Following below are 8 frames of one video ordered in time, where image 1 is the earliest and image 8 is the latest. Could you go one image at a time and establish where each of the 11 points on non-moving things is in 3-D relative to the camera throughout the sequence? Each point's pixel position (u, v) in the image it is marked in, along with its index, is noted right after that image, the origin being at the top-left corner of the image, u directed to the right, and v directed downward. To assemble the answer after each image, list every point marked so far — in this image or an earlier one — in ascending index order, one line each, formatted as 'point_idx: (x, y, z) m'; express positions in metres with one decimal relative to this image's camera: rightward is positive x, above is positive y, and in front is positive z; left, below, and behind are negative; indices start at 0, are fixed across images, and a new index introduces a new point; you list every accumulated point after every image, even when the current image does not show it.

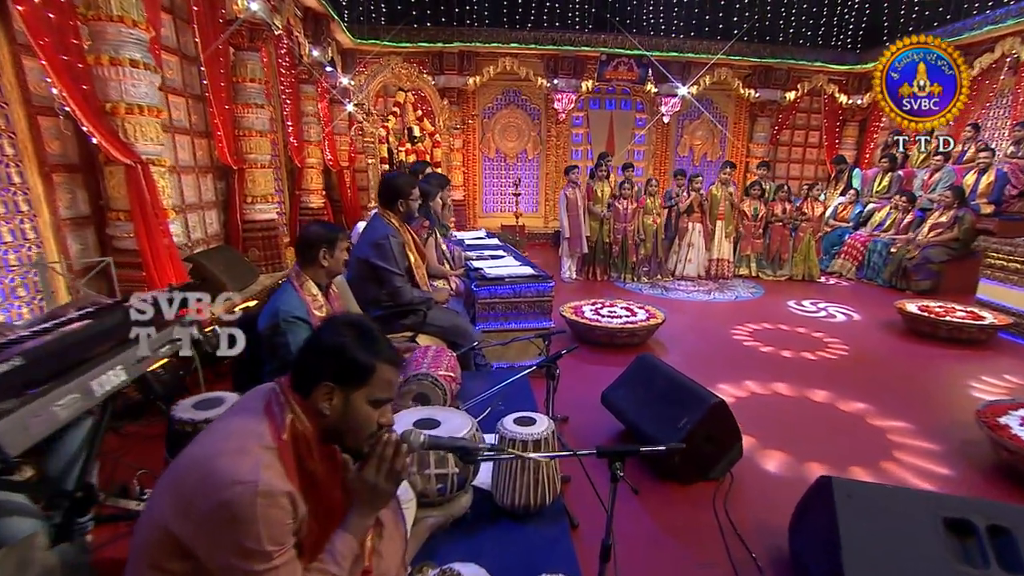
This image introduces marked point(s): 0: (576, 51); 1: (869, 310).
0: (+1.2, +3.7, +8.7) m
1: (+4.0, -0.3, +6.0) m
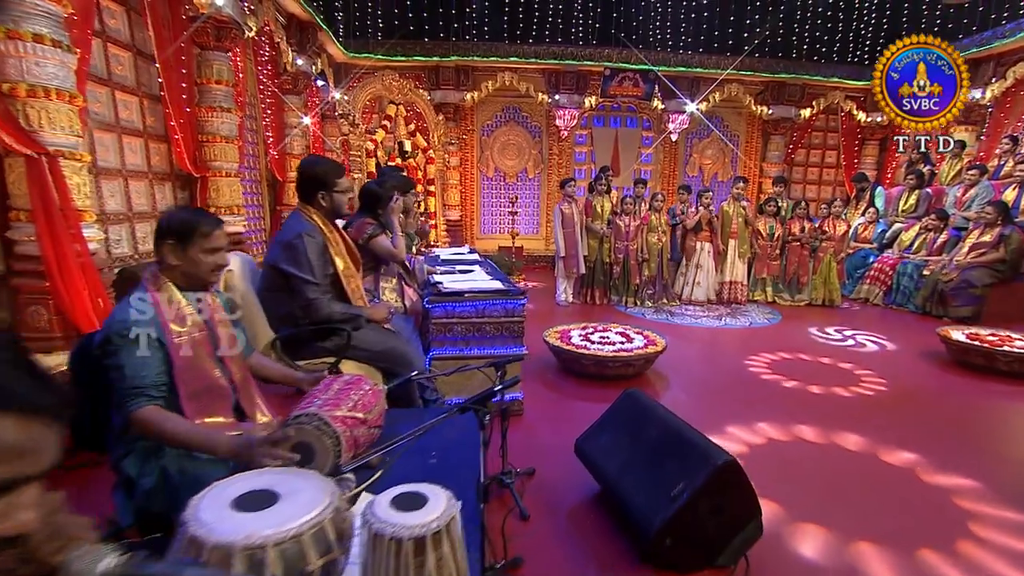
0: (+1.1, +3.3, +8.2) m
1: (+3.8, -0.5, +5.3) m
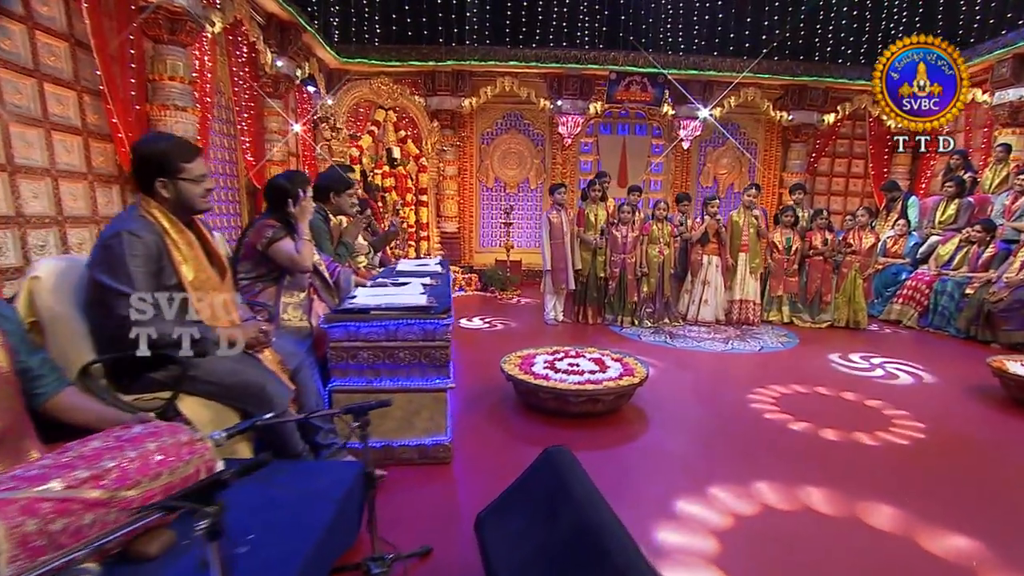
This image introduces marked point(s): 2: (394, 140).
0: (+1.1, +3.1, +7.7) m
1: (+3.6, -0.7, +4.5) m
2: (-1.3, +1.8, +6.7) m
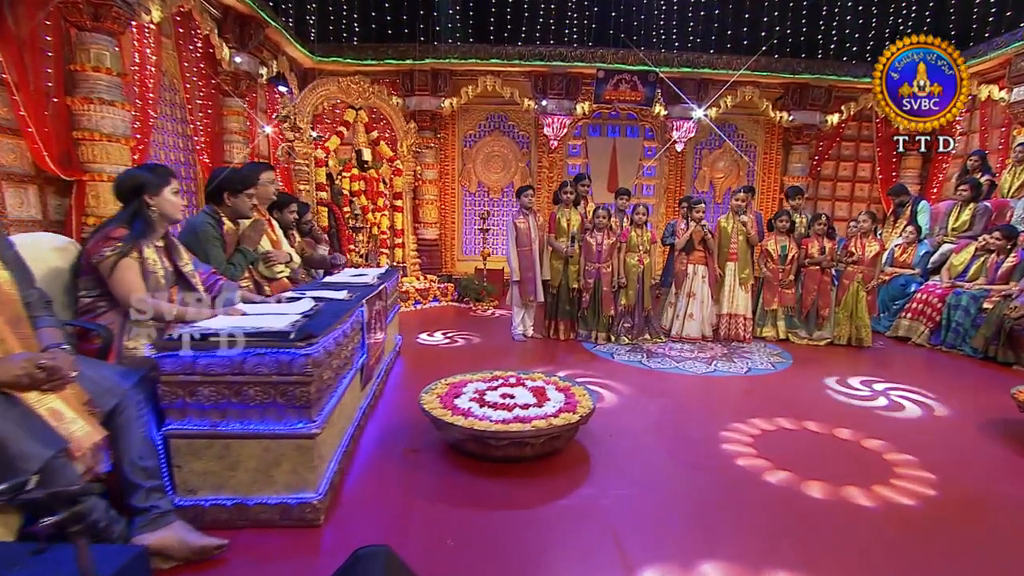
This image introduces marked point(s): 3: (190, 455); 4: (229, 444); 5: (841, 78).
0: (+0.7, +2.9, +7.2) m
1: (+3.2, -0.8, +3.9) m
2: (-1.7, +1.7, +6.2) m
3: (-1.3, -0.7, +2.2) m
4: (-1.1, -0.6, +2.2) m
5: (+4.7, +3.0, +7.6) m
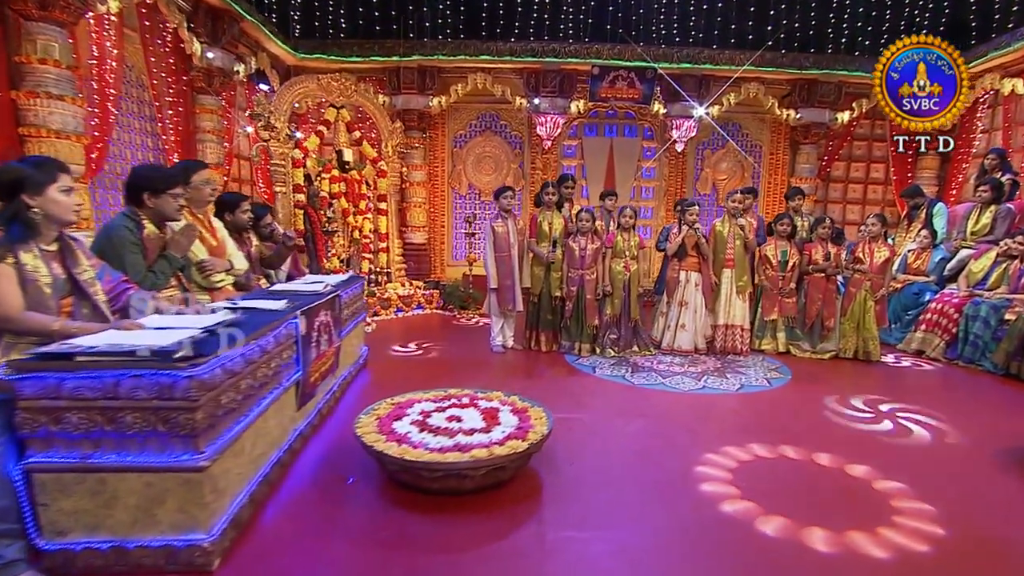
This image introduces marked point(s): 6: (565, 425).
0: (+0.6, +2.9, +6.9) m
1: (+3.0, -0.9, +3.5) m
2: (-1.8, +1.6, +6.0) m
3: (-1.6, -0.7, +1.9) m
4: (-1.4, -0.7, +1.9) m
5: (+4.5, +2.9, +7.2) m
6: (+0.3, -0.8, +3.4) m
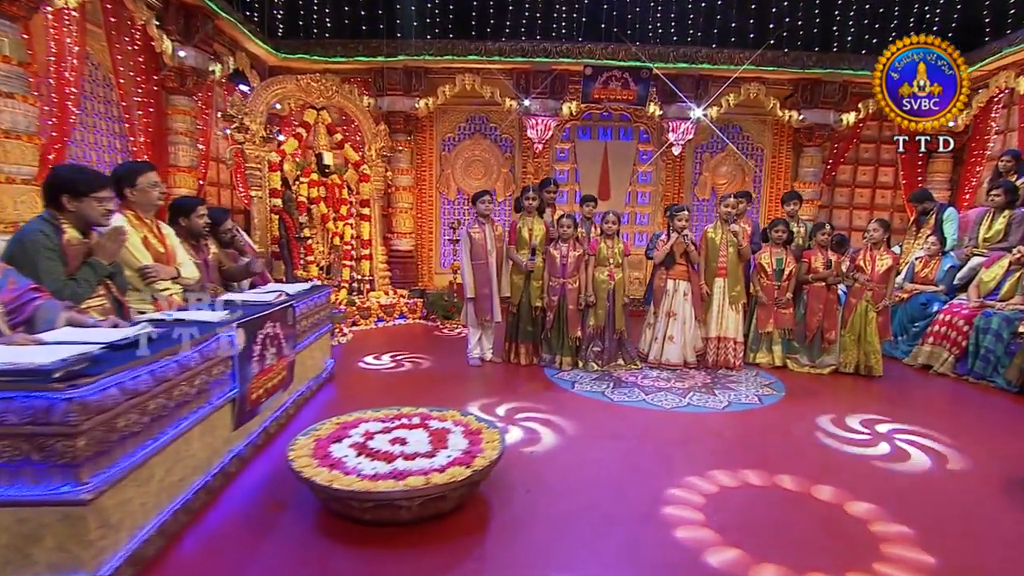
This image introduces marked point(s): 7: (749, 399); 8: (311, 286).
0: (+0.5, +2.8, +6.6) m
1: (+2.7, -0.9, +3.2) m
2: (-2.0, +1.5, +5.8) m
3: (-1.8, -0.7, +1.7) m
4: (-1.7, -0.7, +1.7) m
5: (+4.4, +2.7, +6.9) m
6: (+0.1, -0.9, +3.1) m
7: (+1.7, -0.8, +3.9) m
8: (-1.5, 0.0, +3.9) m
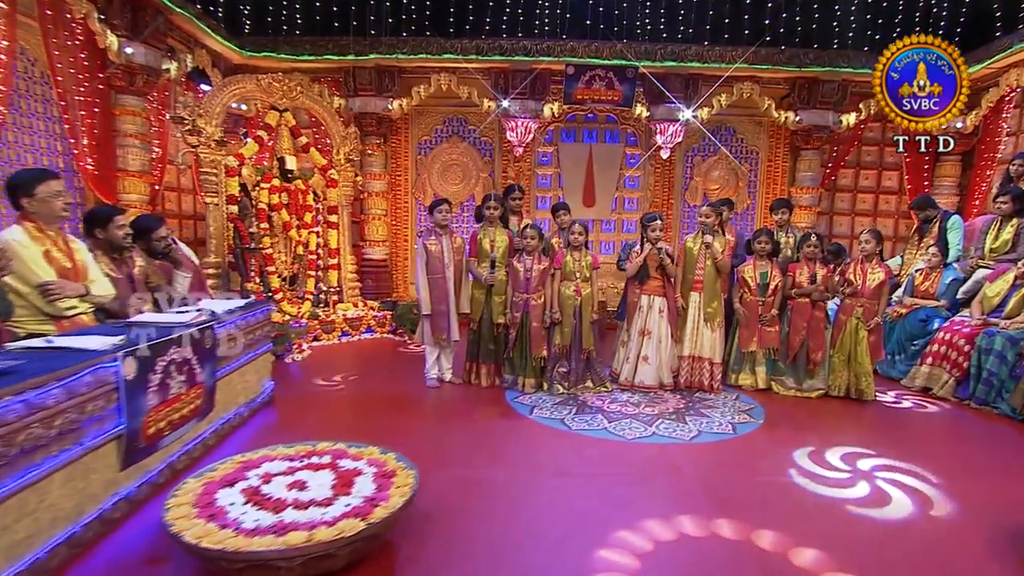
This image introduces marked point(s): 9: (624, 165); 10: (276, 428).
0: (+0.2, +2.6, +6.3) m
1: (+2.4, -1.1, +2.8) m
2: (-2.3, +1.4, +5.5) m
3: (-2.2, -0.8, +1.4) m
4: (-2.0, -0.8, +1.4) m
5: (+4.2, +2.6, +6.5) m
6: (-0.2, -1.0, +2.8) m
7: (+1.4, -0.9, +3.6) m
8: (-1.8, -0.1, +3.6) m
9: (+1.5, +1.6, +7.1) m
10: (-1.5, -0.9, +3.4) m
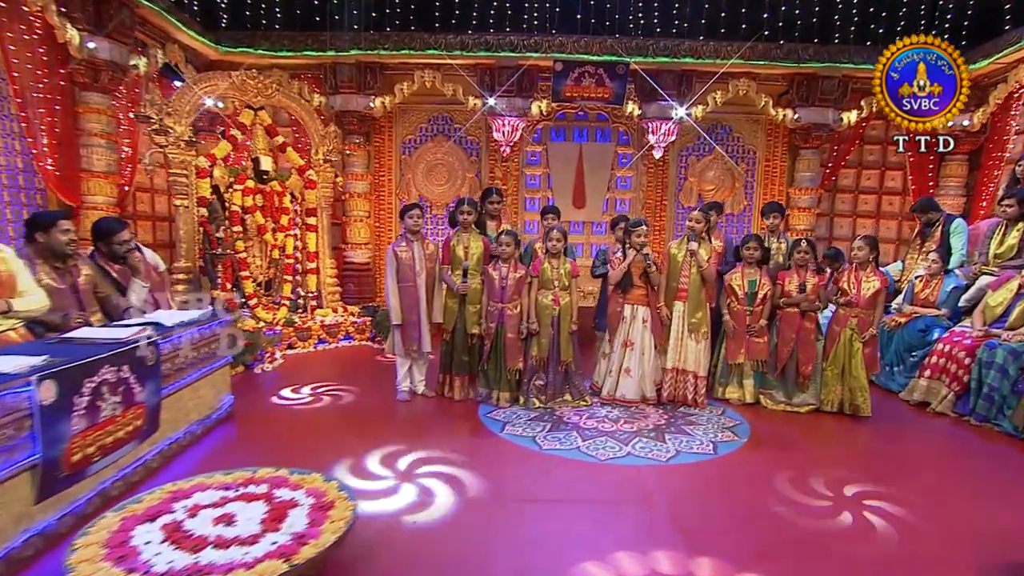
0: (+0.1, +2.6, +6.1) m
1: (+2.2, -1.1, +2.6) m
2: (-2.4, +1.4, +5.3) m
3: (-2.4, -0.9, +1.2) m
4: (-2.3, -0.9, +1.2) m
5: (+4.0, +2.5, +6.2) m
6: (-0.4, -1.1, +2.6) m
7: (+1.2, -1.0, +3.3) m
8: (-2.0, -0.2, +3.4) m
9: (+1.3, +1.6, +6.9) m
10: (-1.7, -0.9, +3.3) m
